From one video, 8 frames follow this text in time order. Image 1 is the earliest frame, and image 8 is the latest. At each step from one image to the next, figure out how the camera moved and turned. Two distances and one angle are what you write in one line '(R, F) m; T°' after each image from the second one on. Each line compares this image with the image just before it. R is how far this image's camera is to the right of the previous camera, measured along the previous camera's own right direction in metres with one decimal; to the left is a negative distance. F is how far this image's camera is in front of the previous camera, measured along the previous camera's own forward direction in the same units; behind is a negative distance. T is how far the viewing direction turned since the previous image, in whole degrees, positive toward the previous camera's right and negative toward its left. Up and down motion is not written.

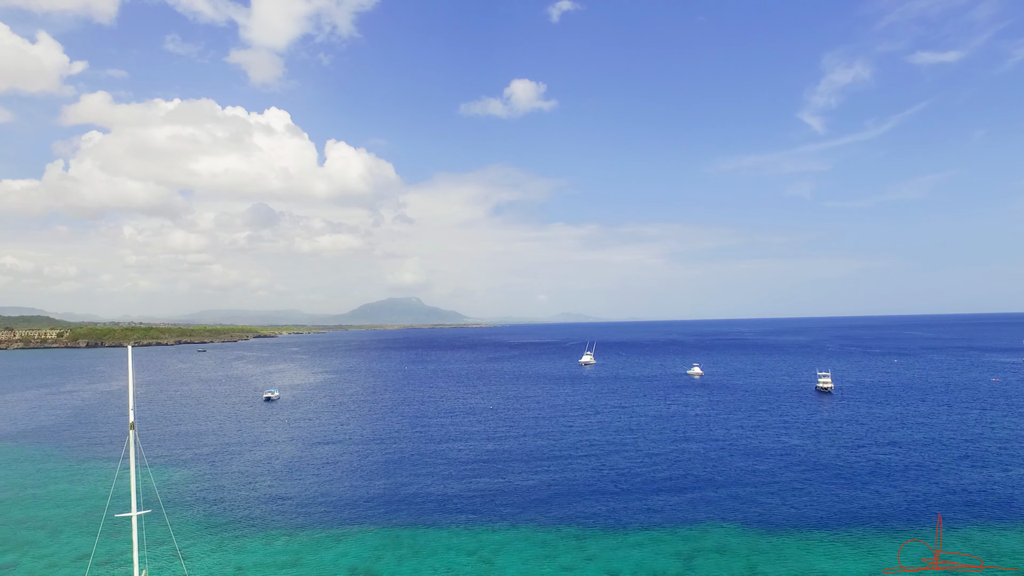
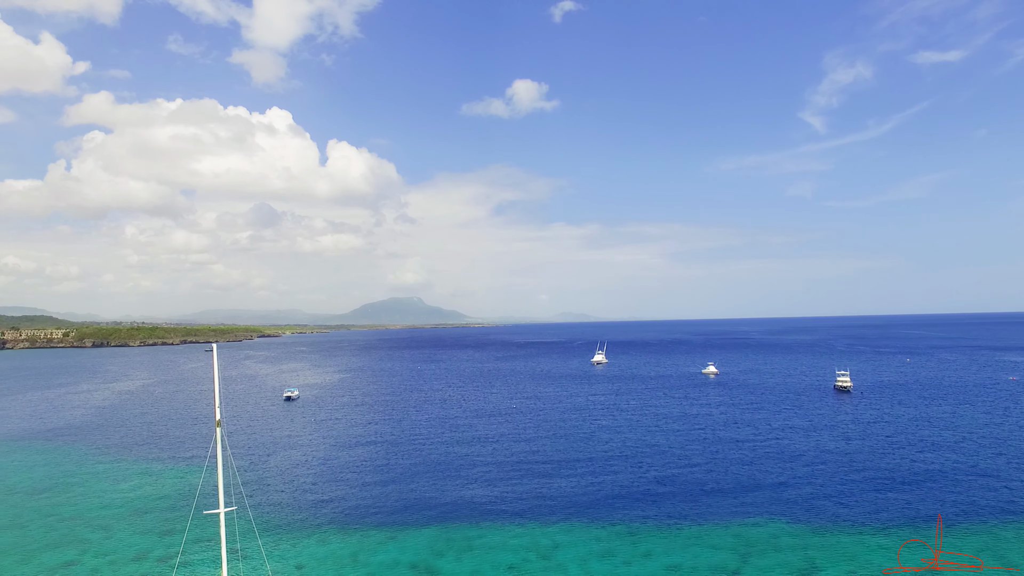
(-4.2, -0.3) m; 0°
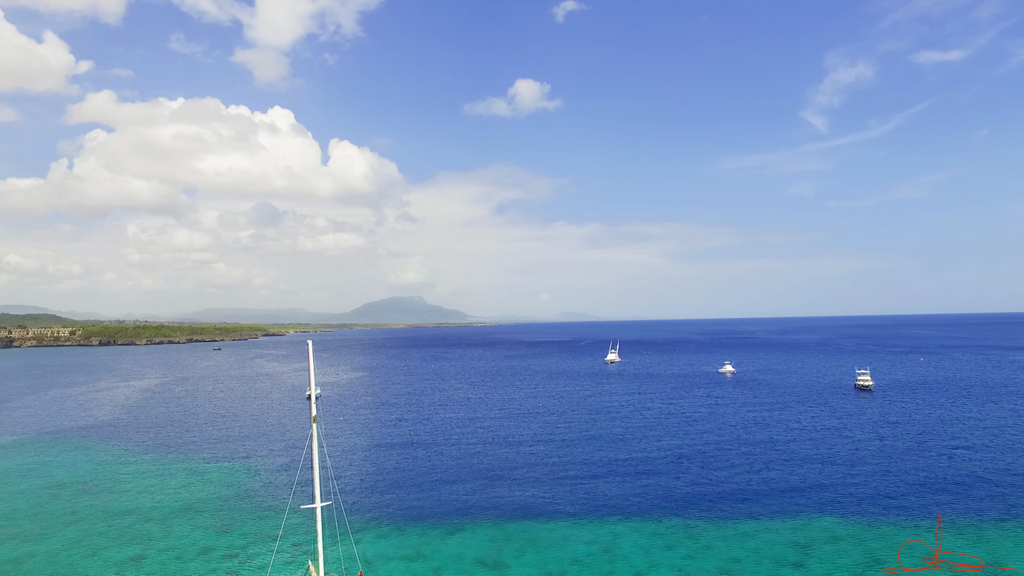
(-4.7, -0.4) m; 0°
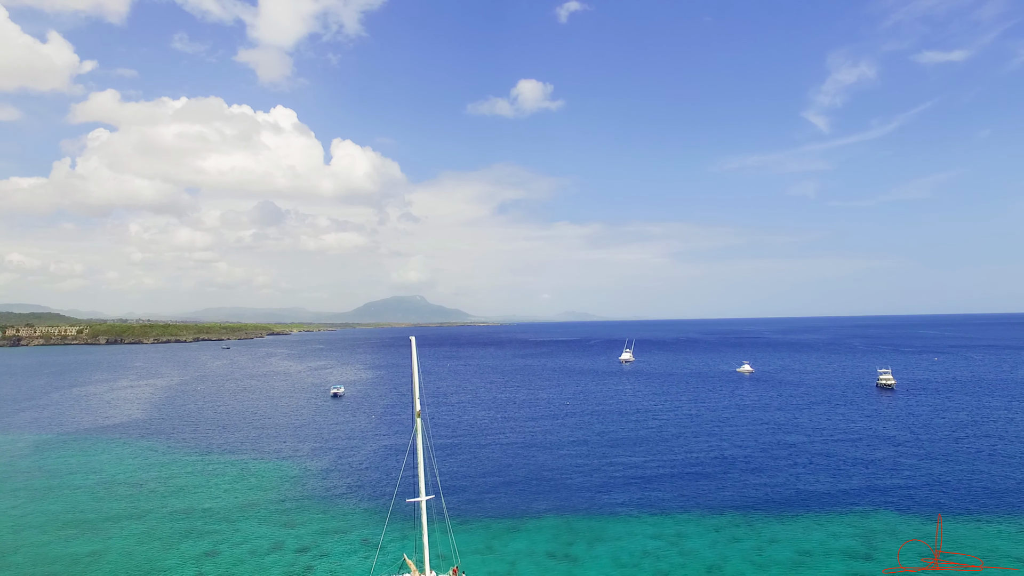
(-5.3, -0.6) m; 0°
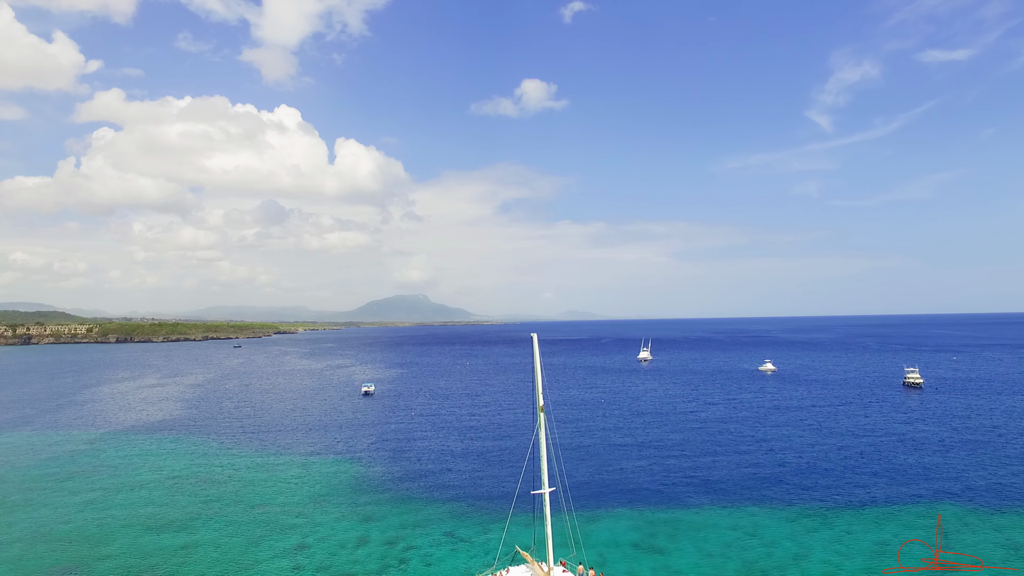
(-6.4, -1.0) m; 0°
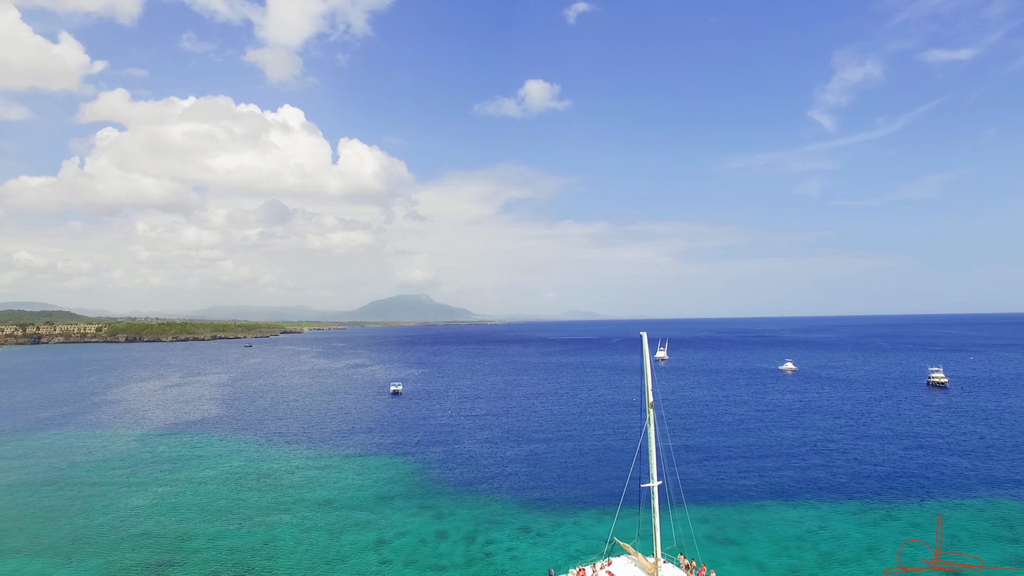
(-6.1, -1.0) m; 0°
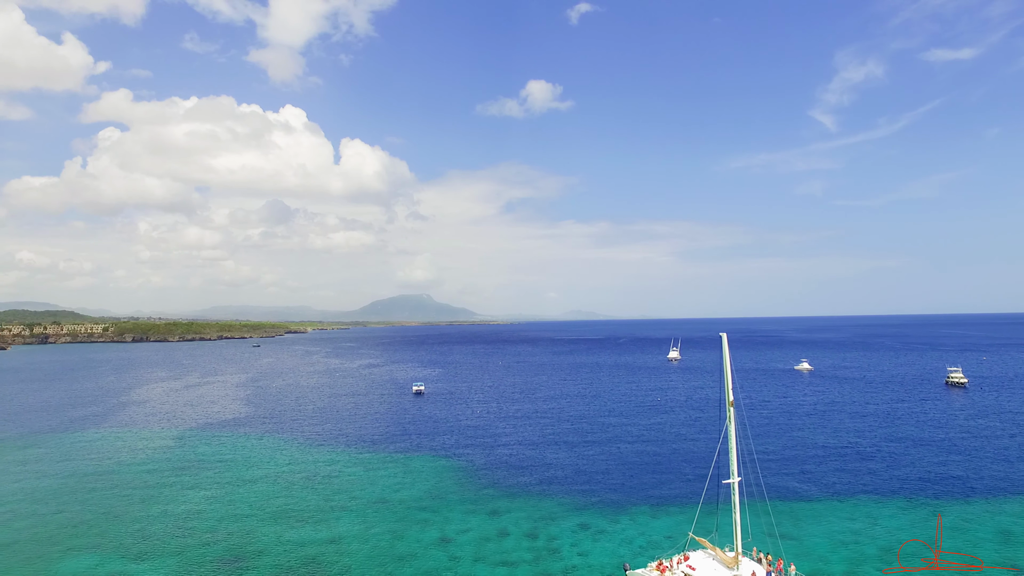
(-4.8, -0.8) m; 0°
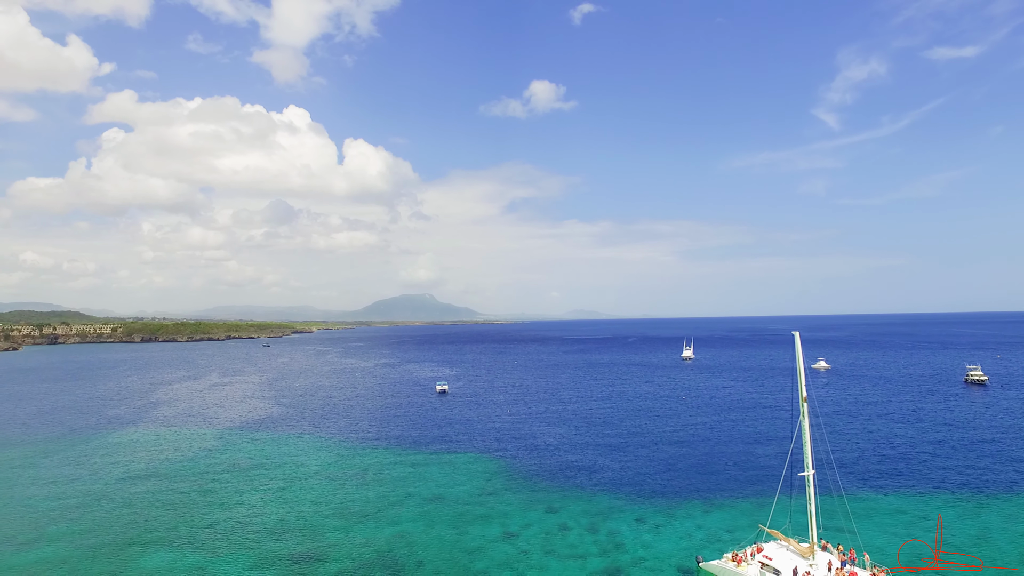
(-4.9, -1.3) m; 0°
